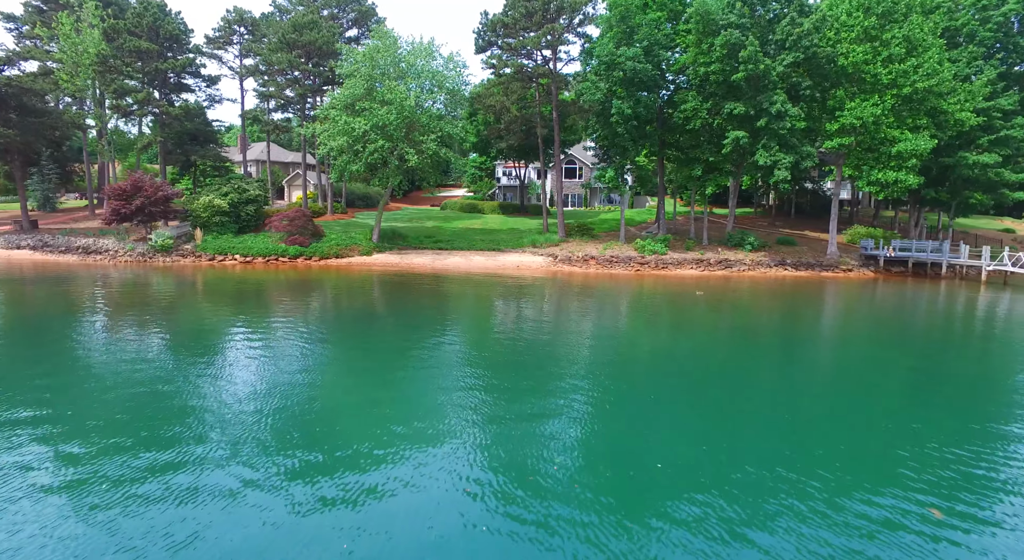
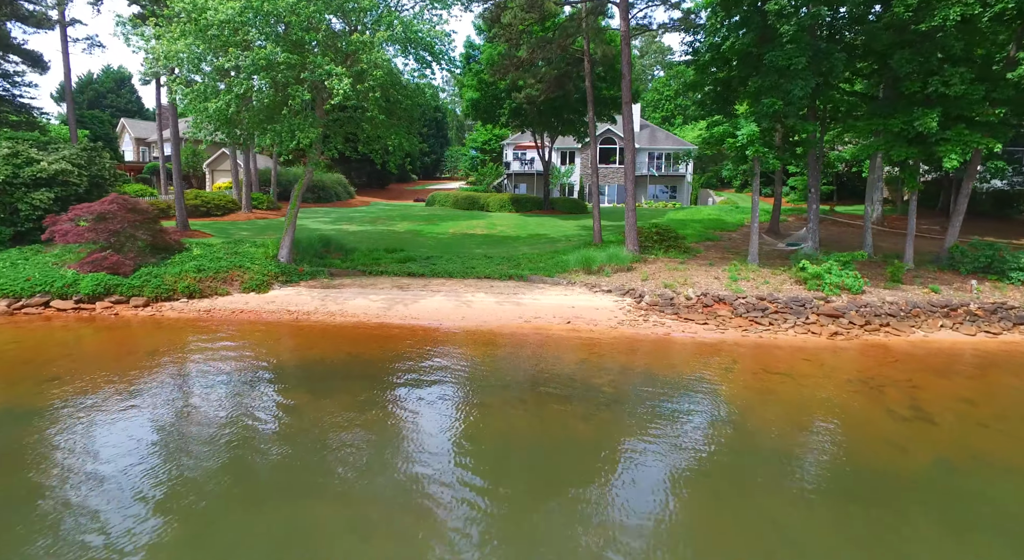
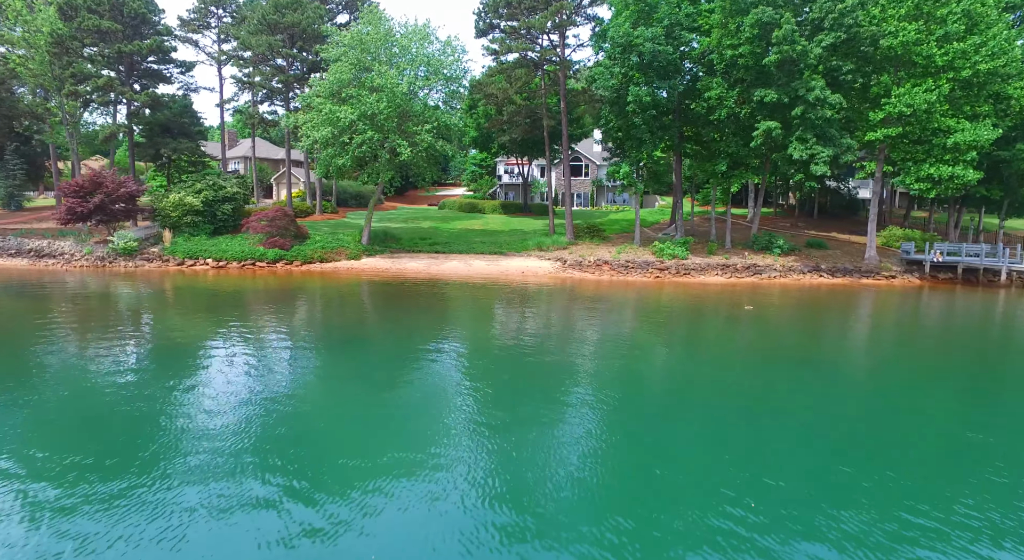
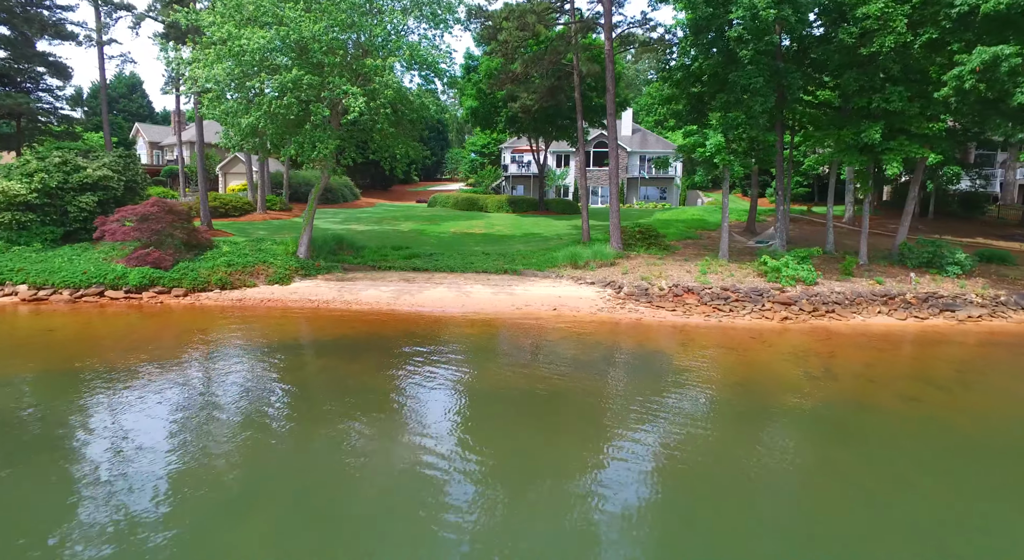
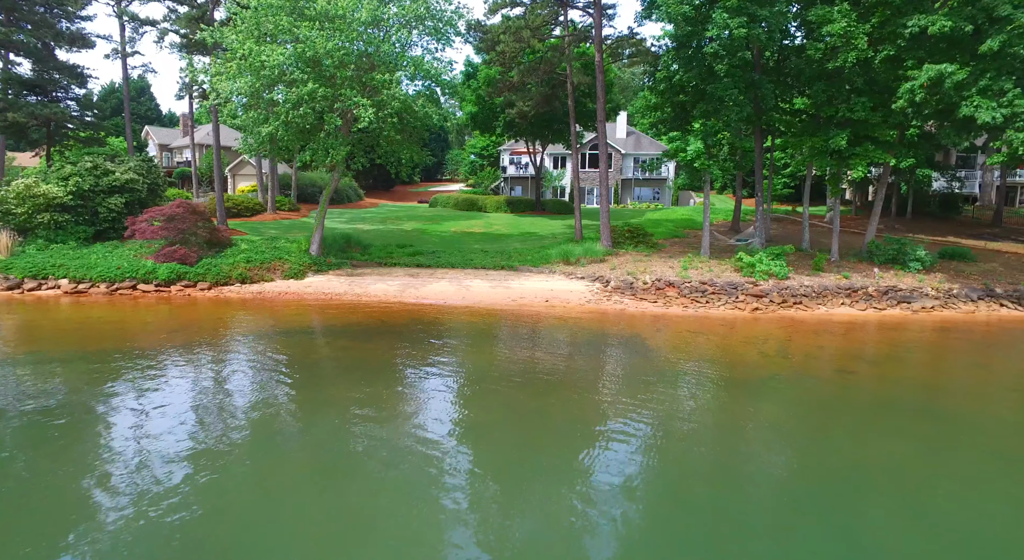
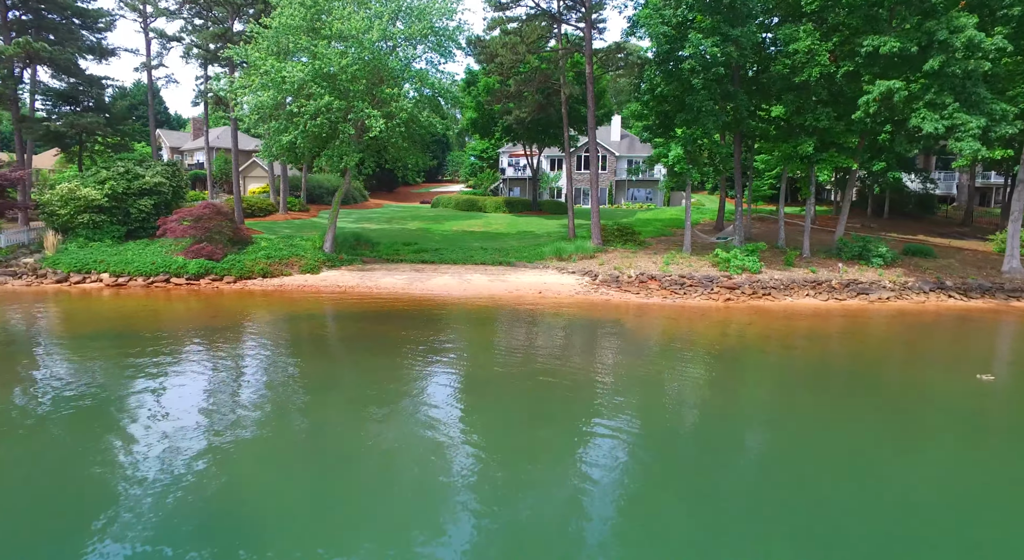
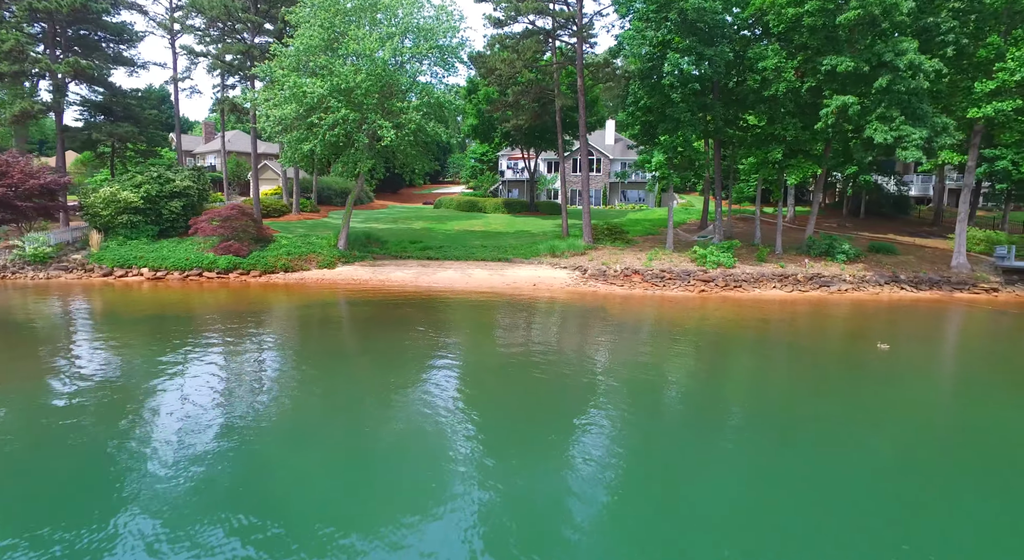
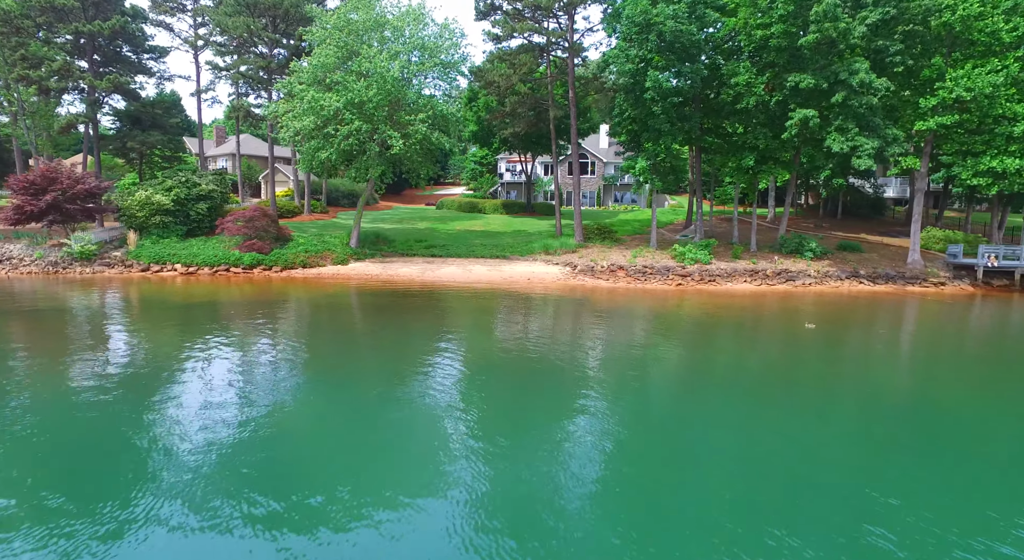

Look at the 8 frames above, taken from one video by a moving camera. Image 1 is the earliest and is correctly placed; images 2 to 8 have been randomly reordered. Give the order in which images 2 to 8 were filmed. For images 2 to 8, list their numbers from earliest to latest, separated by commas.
3, 8, 7, 6, 5, 4, 2
